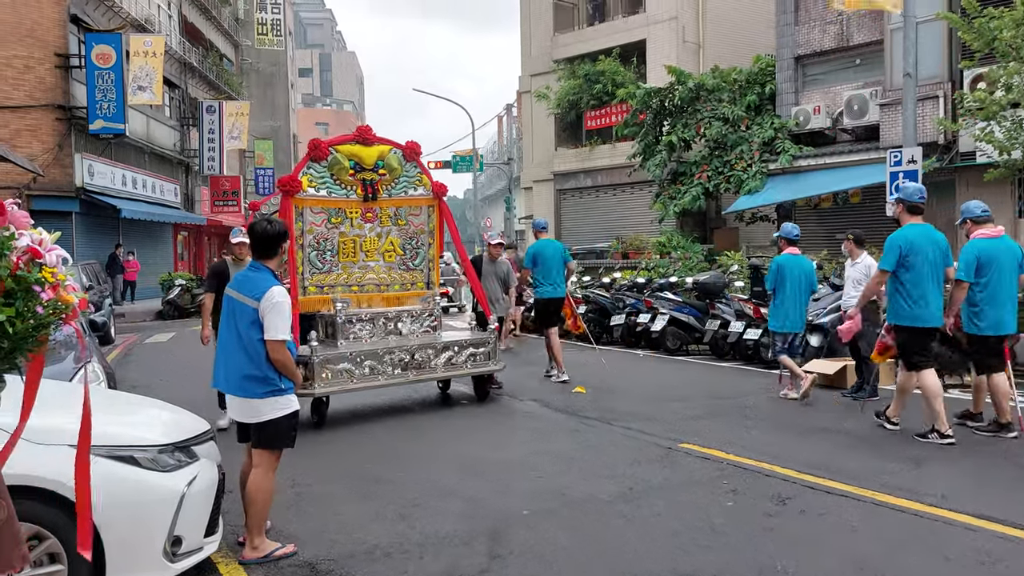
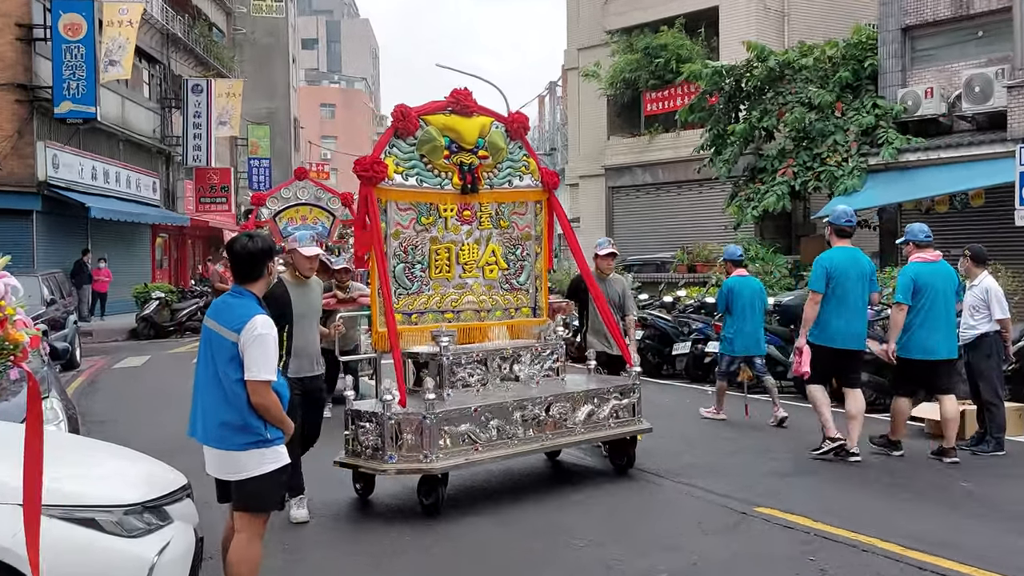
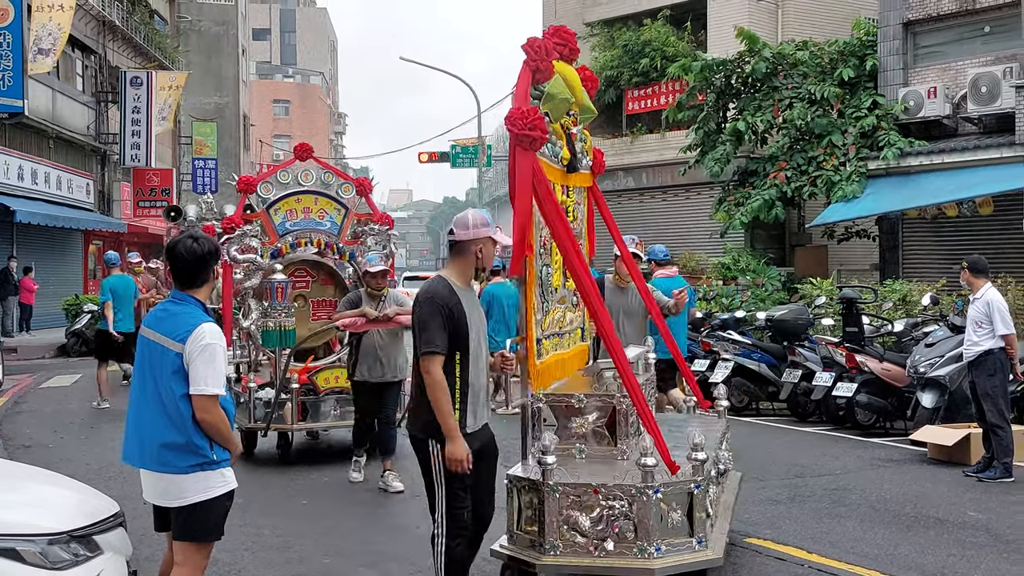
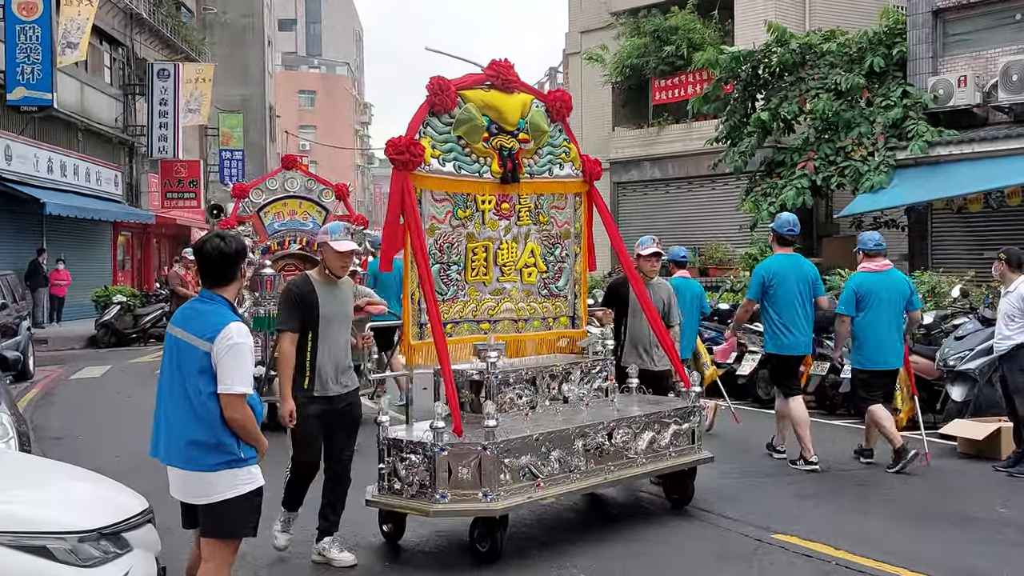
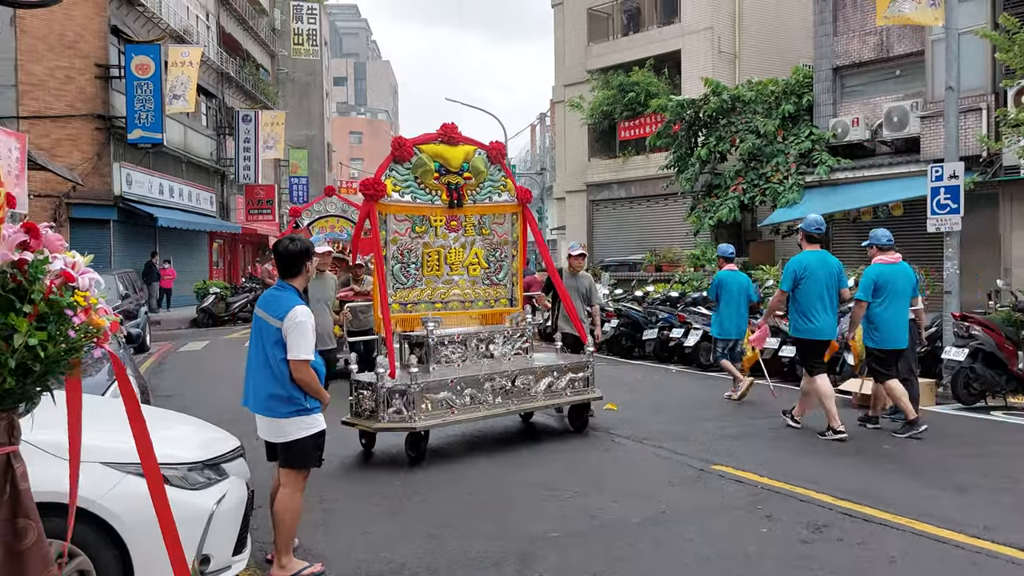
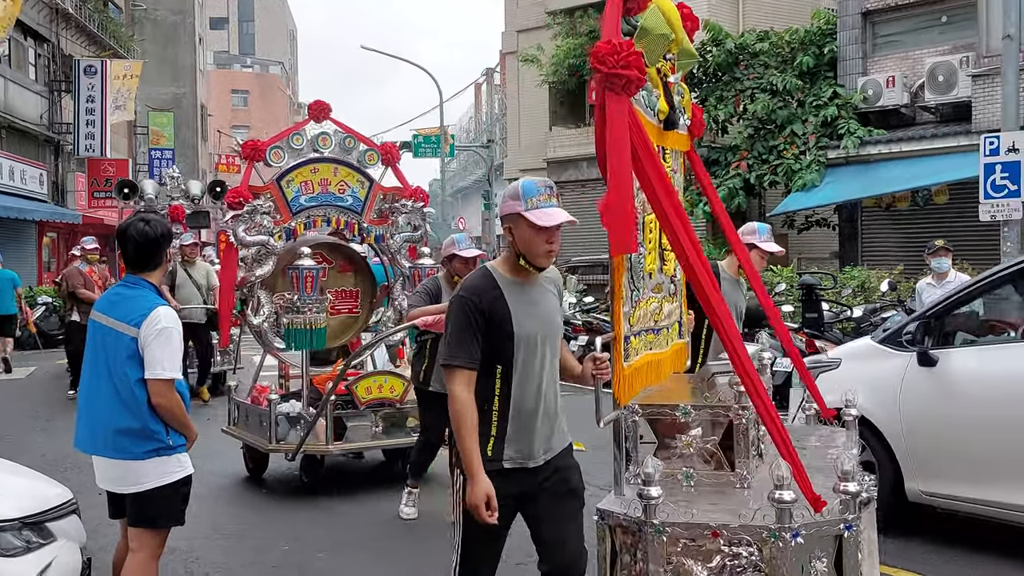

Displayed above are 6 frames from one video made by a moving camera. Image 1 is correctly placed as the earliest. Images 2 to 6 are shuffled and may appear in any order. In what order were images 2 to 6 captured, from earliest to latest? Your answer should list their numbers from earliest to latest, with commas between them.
5, 2, 4, 3, 6
